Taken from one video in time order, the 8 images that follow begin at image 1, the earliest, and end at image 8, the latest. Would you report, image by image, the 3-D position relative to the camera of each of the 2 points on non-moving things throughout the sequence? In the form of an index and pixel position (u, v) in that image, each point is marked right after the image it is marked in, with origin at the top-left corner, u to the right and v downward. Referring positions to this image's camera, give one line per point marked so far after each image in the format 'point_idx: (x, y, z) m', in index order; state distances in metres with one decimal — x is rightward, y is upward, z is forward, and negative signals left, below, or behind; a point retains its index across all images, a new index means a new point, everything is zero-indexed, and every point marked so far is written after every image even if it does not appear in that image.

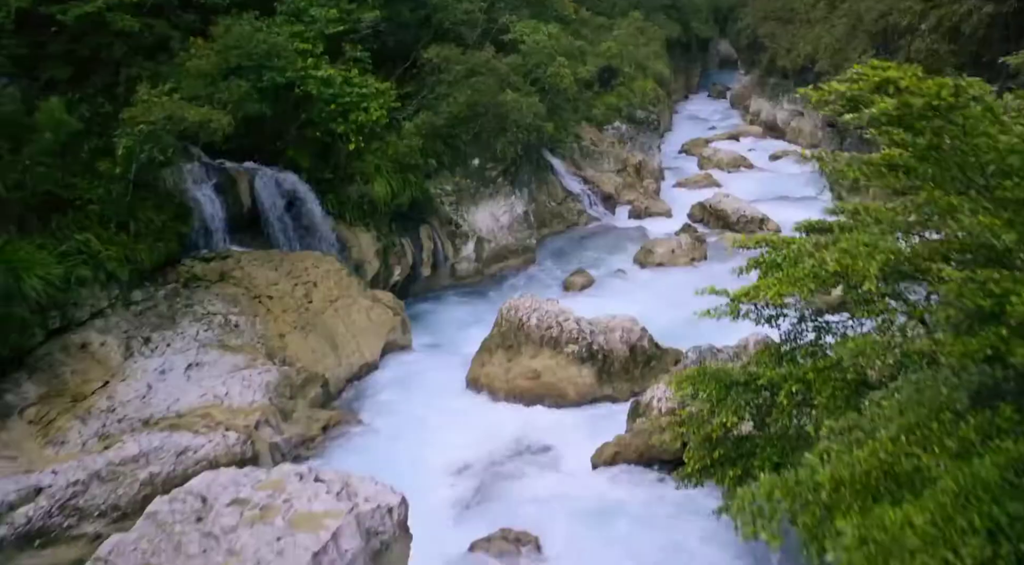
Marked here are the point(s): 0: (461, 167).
0: (-1.2, +2.6, +17.7) m
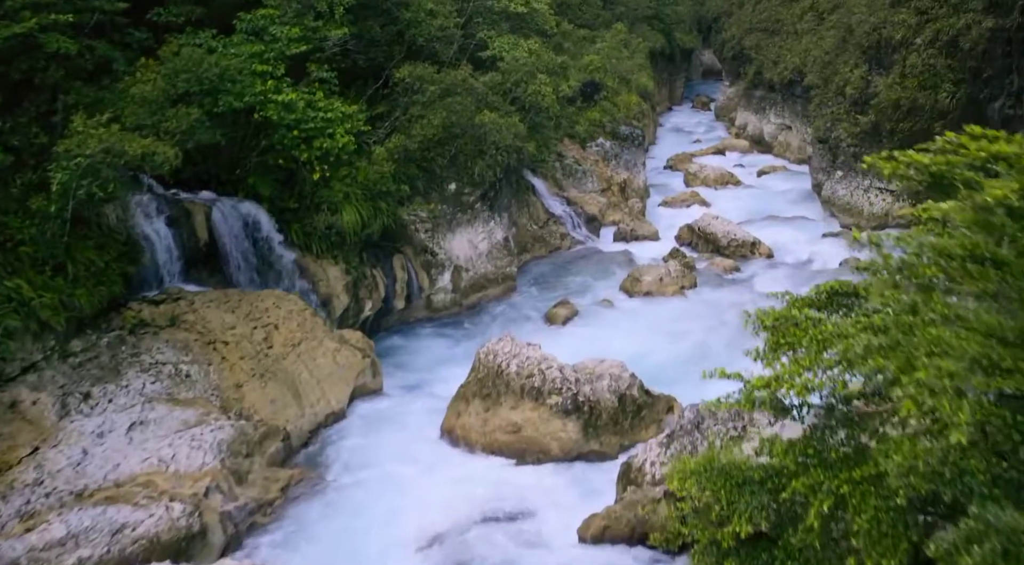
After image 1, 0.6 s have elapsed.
0: (-1.6, +1.9, +16.6) m
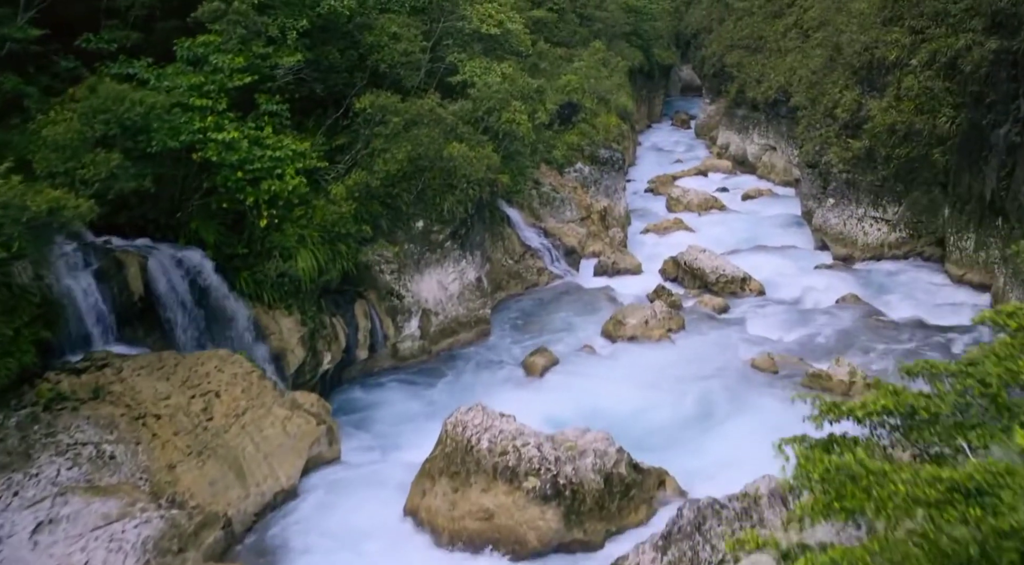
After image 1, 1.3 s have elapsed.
0: (-2.1, +1.0, +15.3) m
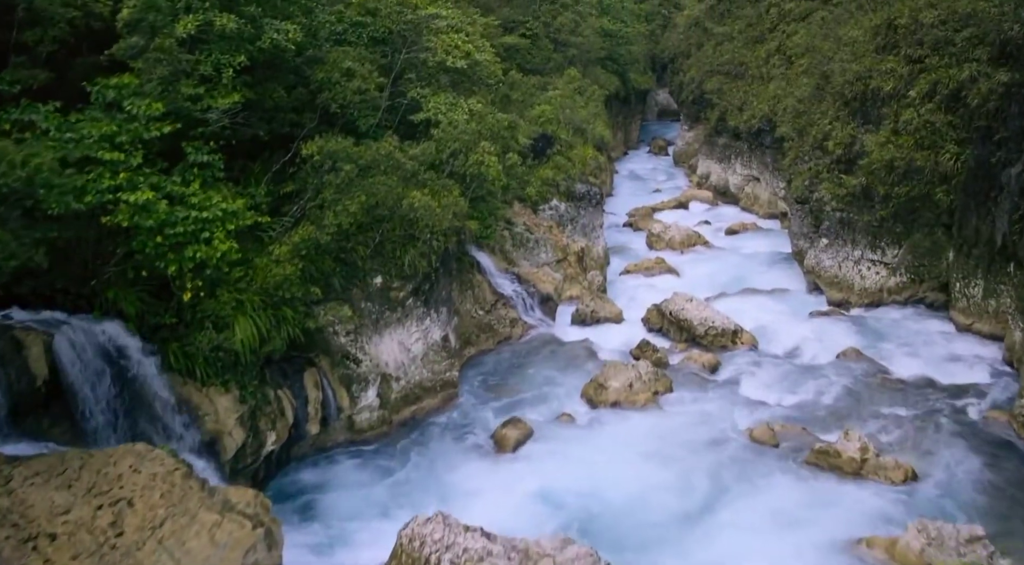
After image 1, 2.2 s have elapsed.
0: (-2.7, -0.1, +13.6) m
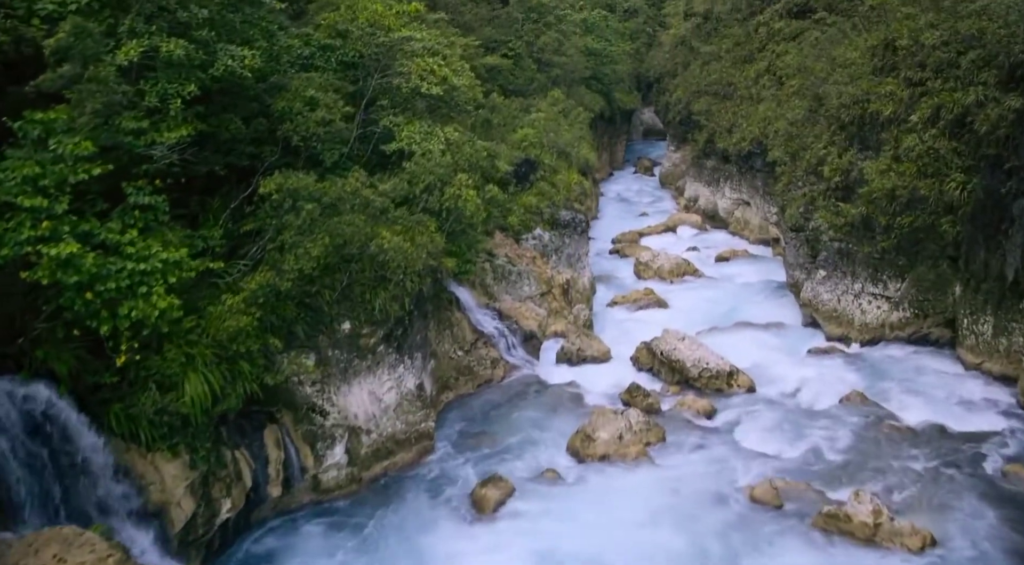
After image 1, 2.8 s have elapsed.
0: (-3.0, -0.9, +12.5) m
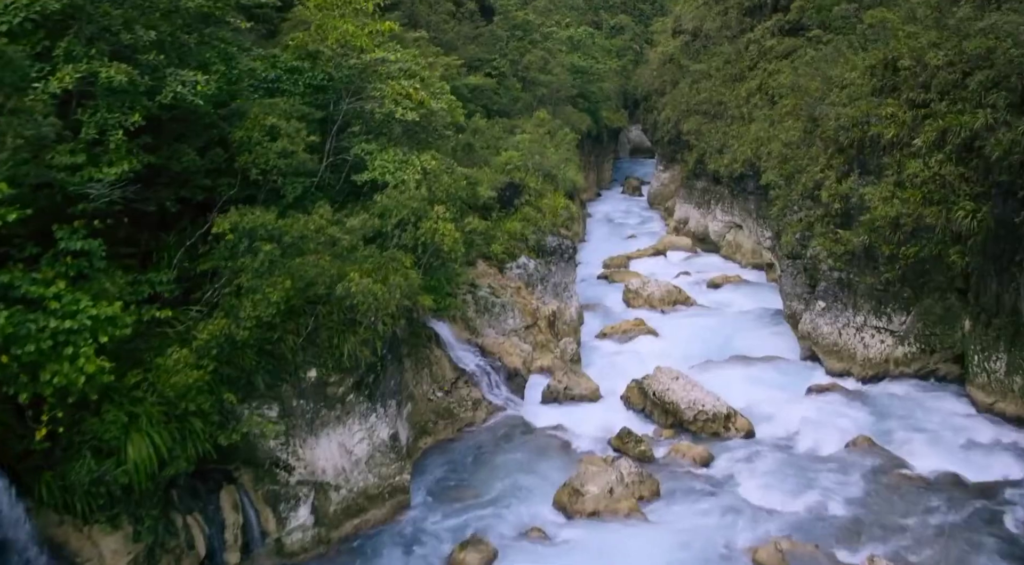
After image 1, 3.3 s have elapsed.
0: (-3.3, -1.5, +11.4) m
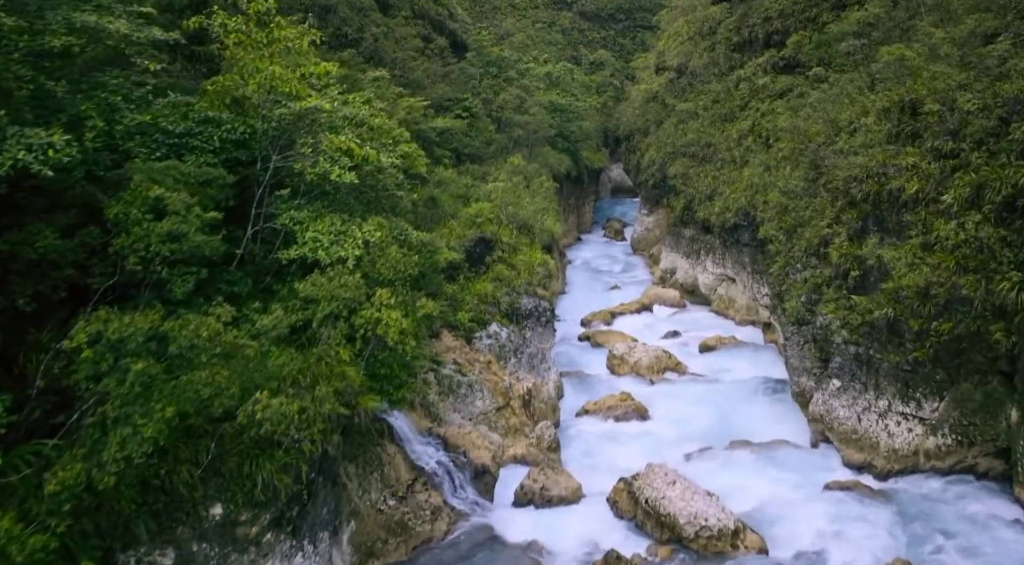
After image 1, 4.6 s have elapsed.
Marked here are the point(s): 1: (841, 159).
0: (-3.7, -2.8, +8.8) m
1: (+7.0, +2.6, +16.6) m
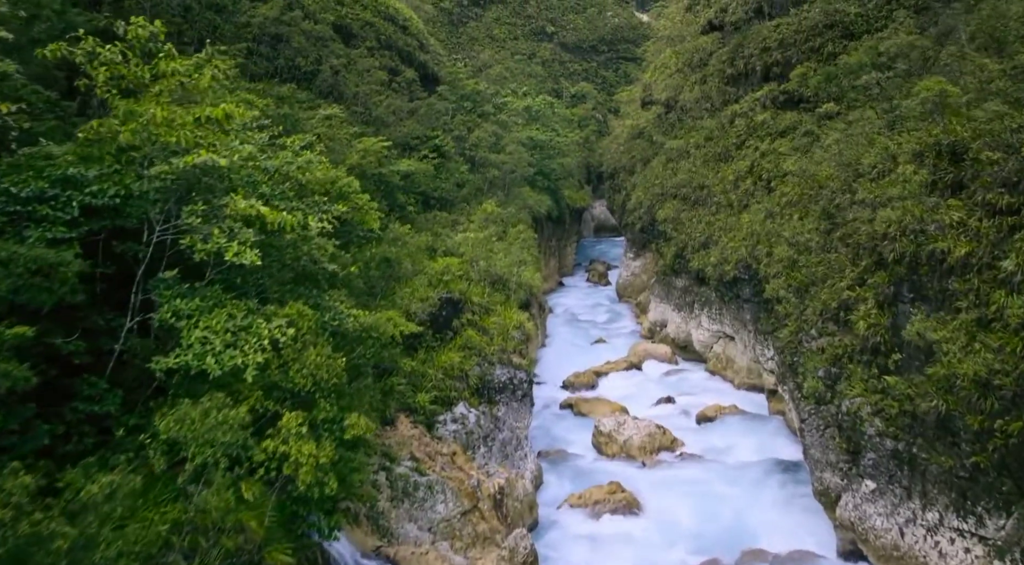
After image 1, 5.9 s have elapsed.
0: (-4.1, -3.9, +6.0) m
1: (+6.4, +1.3, +14.2) m
